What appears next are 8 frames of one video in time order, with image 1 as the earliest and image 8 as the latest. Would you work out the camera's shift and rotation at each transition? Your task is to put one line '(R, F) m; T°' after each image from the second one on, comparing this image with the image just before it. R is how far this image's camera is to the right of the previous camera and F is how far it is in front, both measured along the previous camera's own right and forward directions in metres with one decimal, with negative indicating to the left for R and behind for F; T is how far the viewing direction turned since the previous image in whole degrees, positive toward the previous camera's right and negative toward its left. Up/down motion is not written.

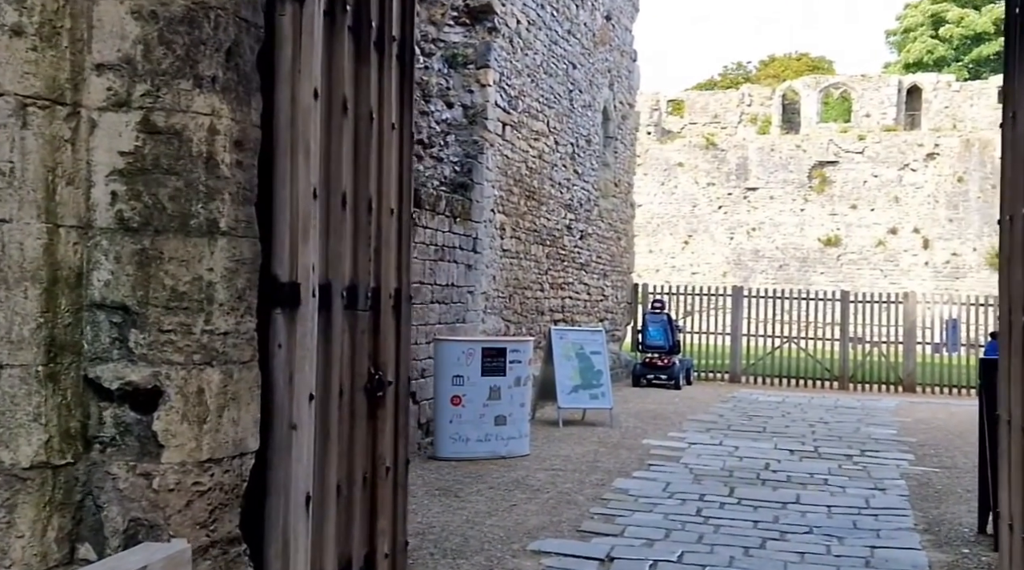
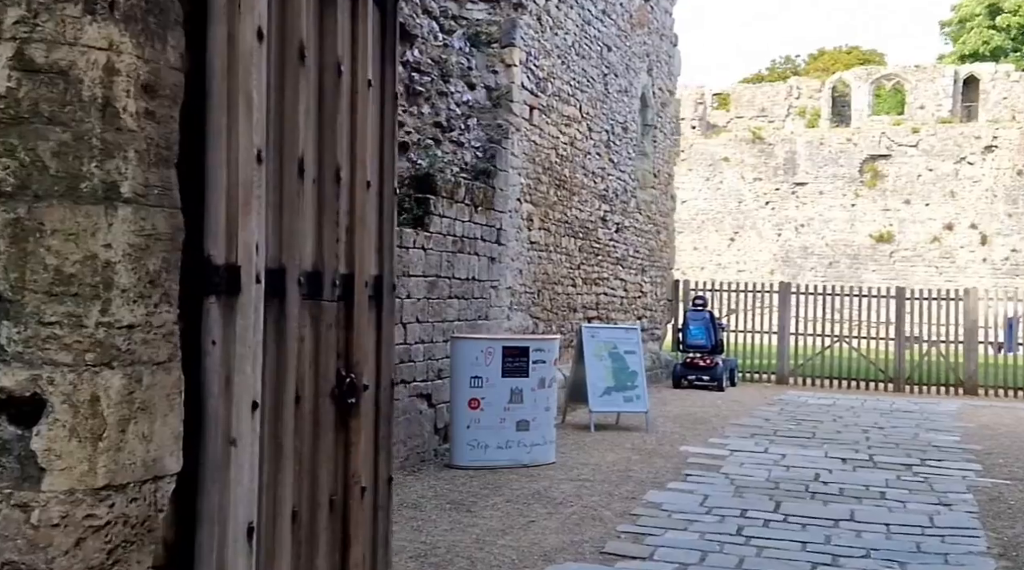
(+0.2, +0.8) m; -2°
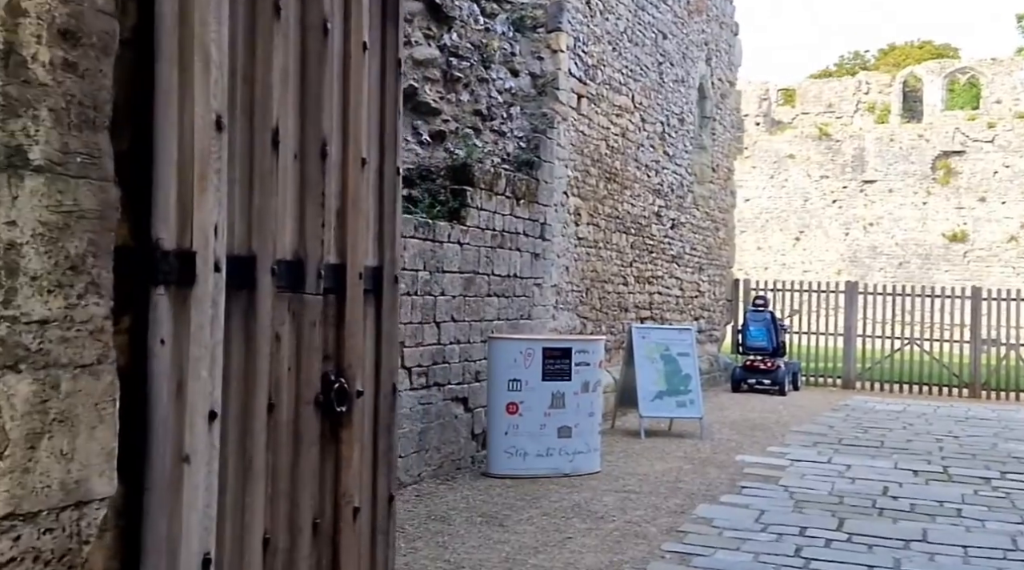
(+0.1, +0.5) m; -3°
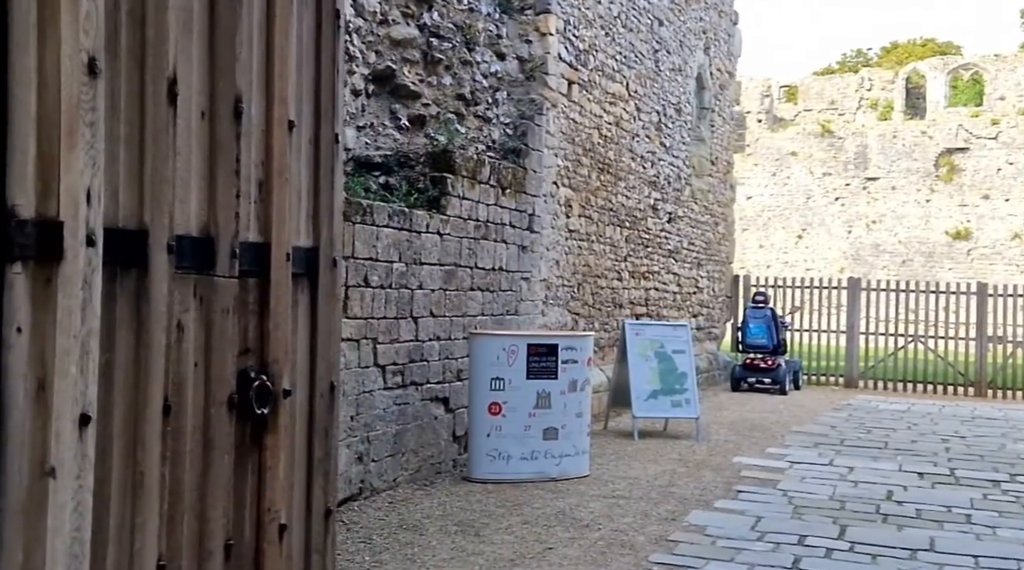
(+0.1, +0.5) m; 0°
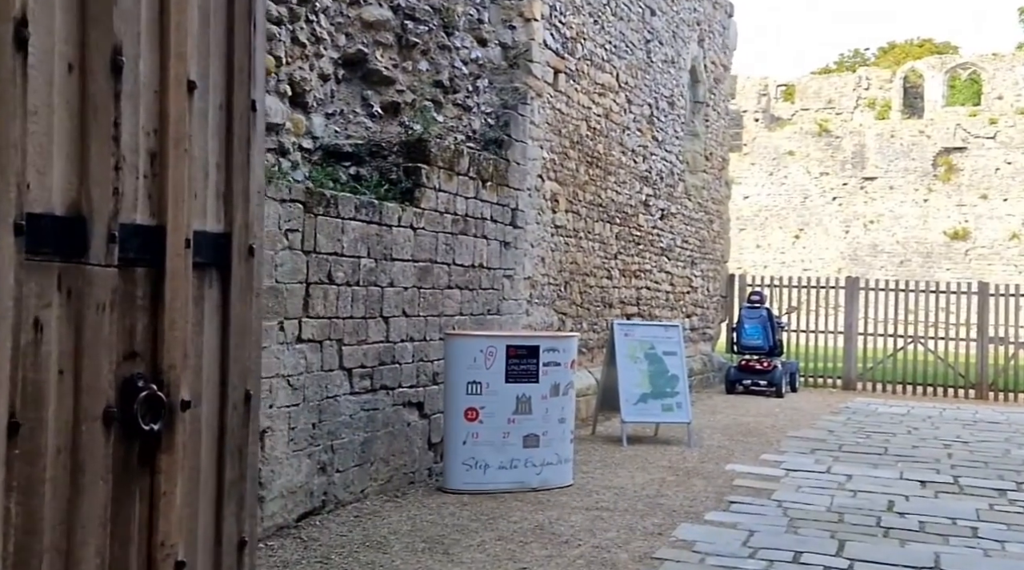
(+0.1, +0.5) m; 0°
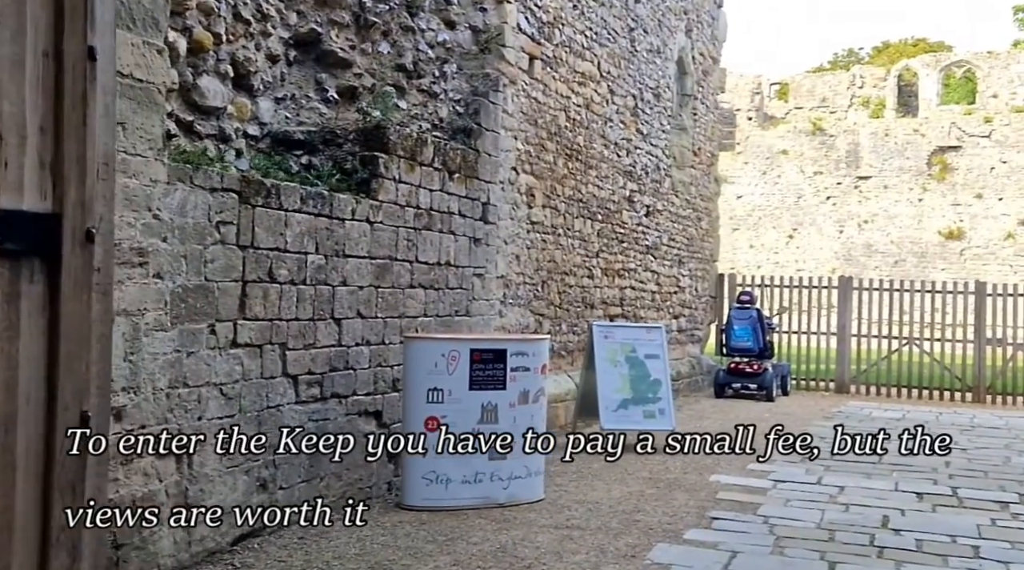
(+0.2, +0.6) m; 0°
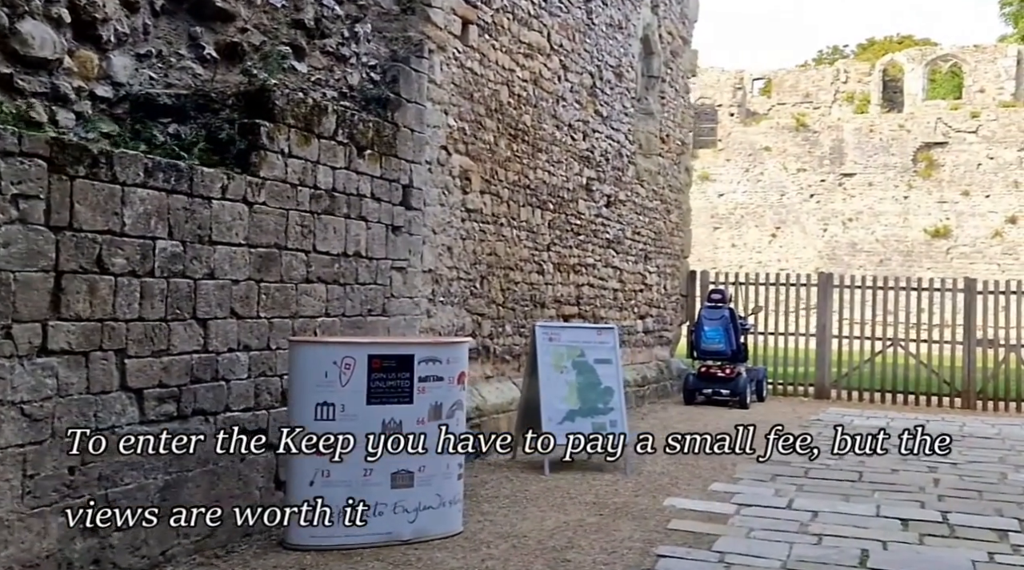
(+0.4, +1.1) m; +1°
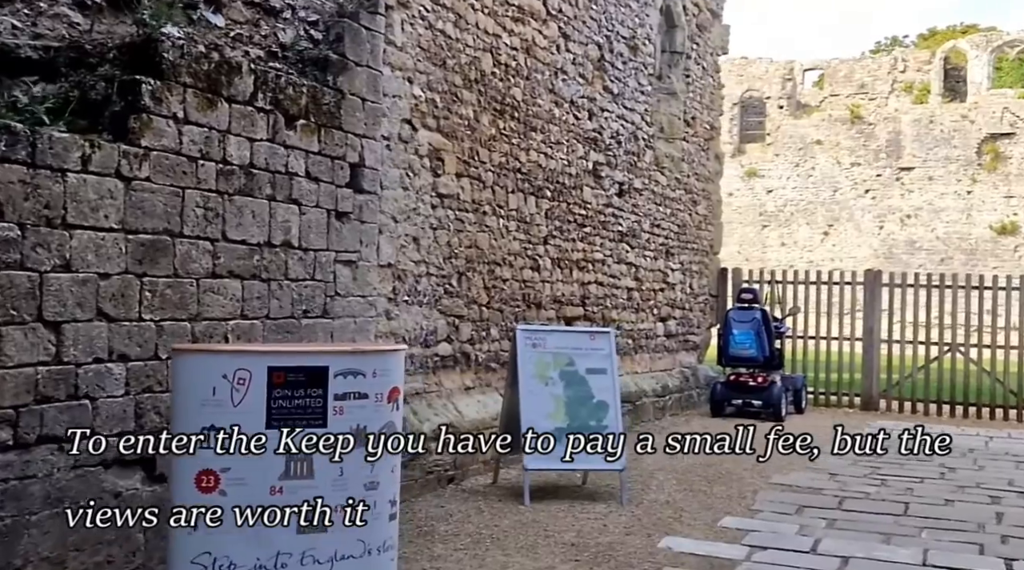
(+0.4, +1.2) m; -3°
